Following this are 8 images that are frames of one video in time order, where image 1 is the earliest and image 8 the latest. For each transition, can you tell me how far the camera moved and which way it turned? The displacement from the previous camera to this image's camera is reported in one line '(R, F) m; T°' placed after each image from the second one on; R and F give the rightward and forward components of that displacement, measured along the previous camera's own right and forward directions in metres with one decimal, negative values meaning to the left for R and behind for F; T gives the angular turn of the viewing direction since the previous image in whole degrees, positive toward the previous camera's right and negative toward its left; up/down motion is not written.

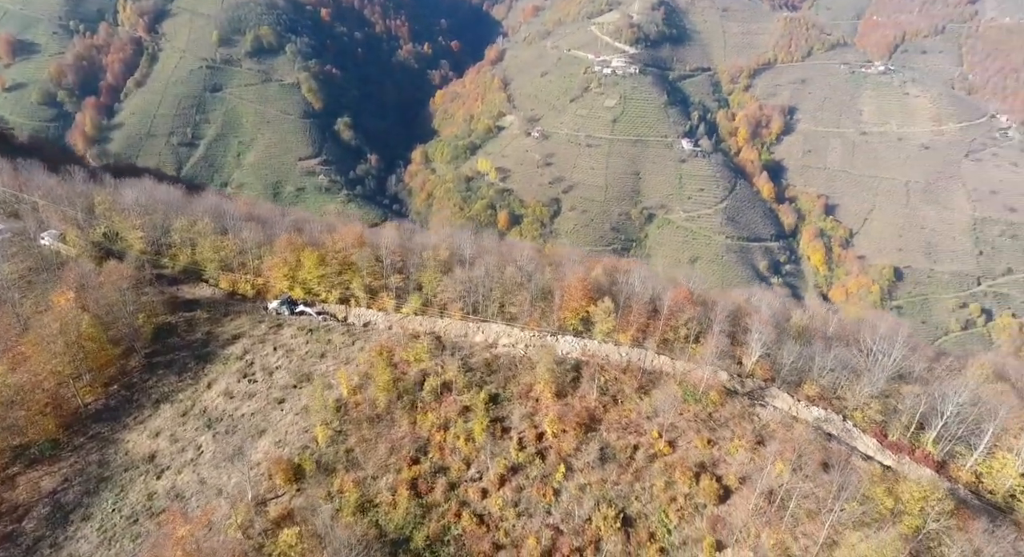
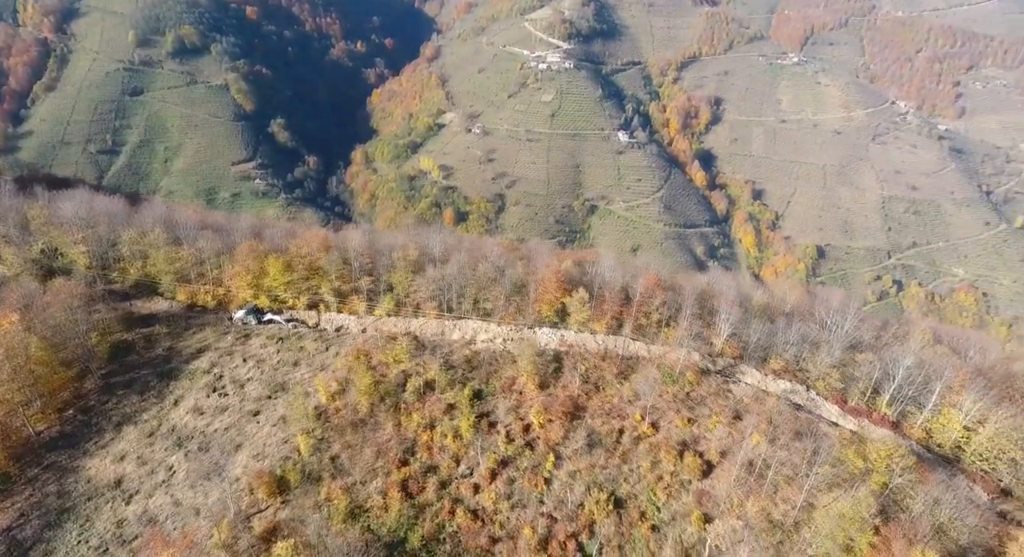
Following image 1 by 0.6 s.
(-2.9, -0.5) m; +6°
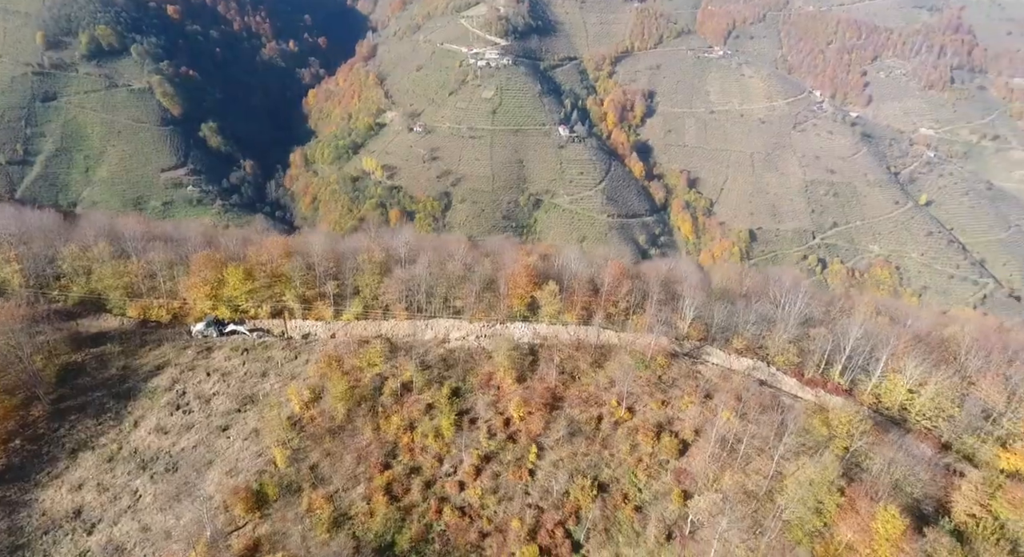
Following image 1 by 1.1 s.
(-2.2, -0.3) m; +5°
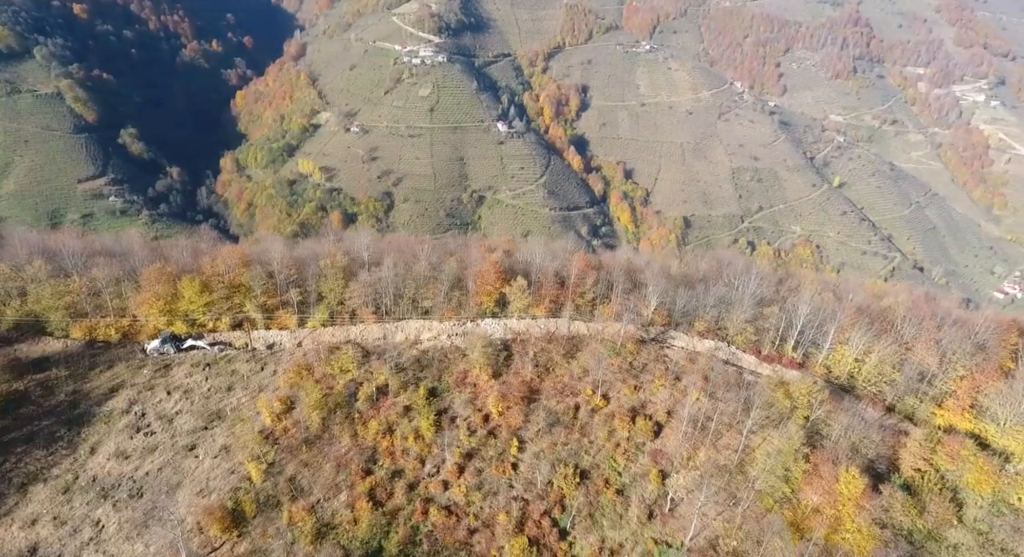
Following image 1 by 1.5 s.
(-2.2, -0.3) m; +5°
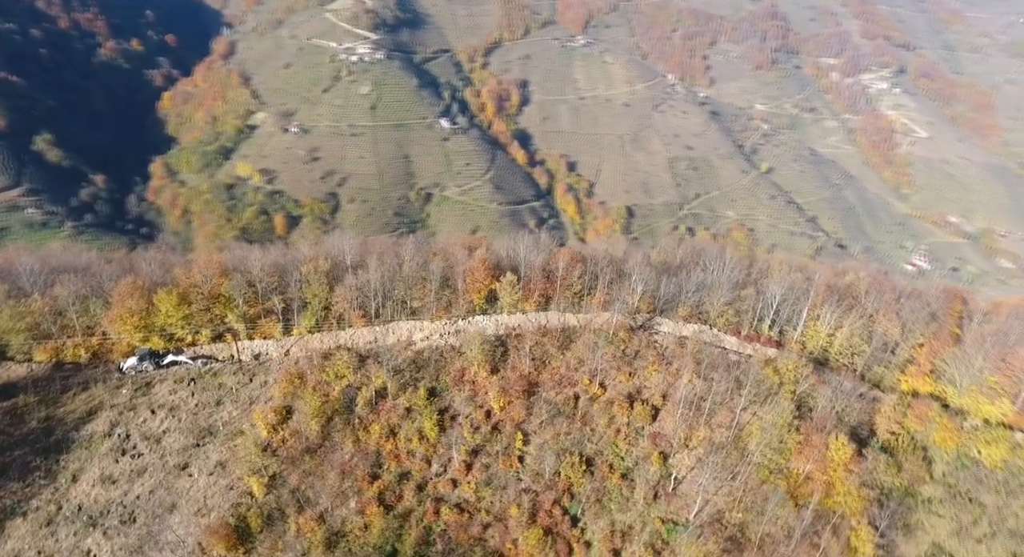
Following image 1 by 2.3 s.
(-4.0, -0.3) m; +6°
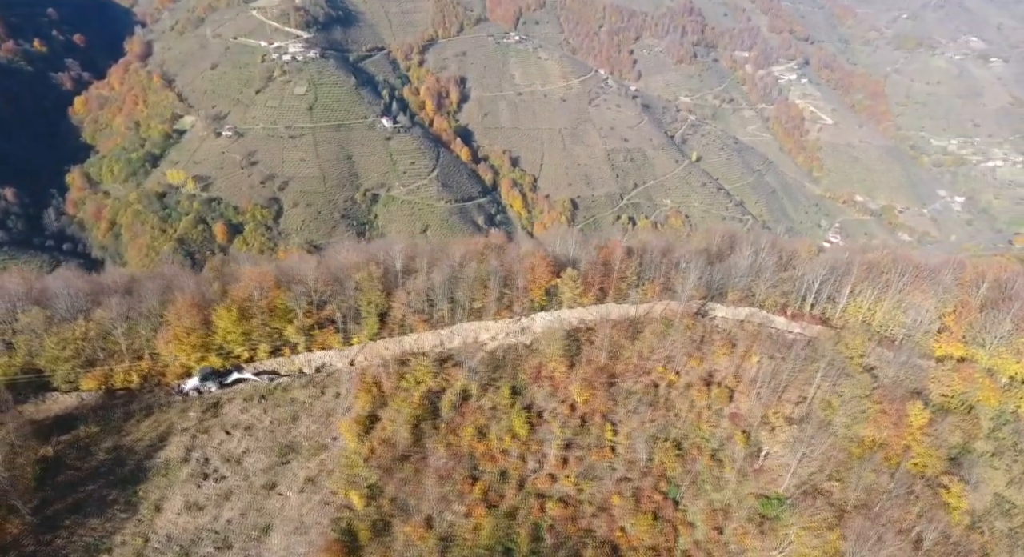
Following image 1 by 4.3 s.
(-11.2, -0.1) m; +8°
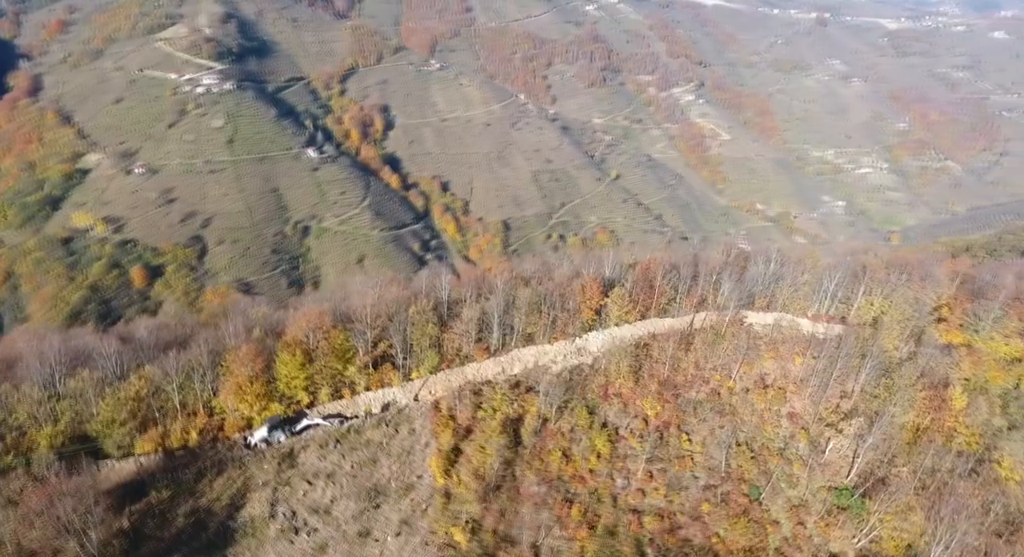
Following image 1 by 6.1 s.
(-11.8, +0.3) m; +9°
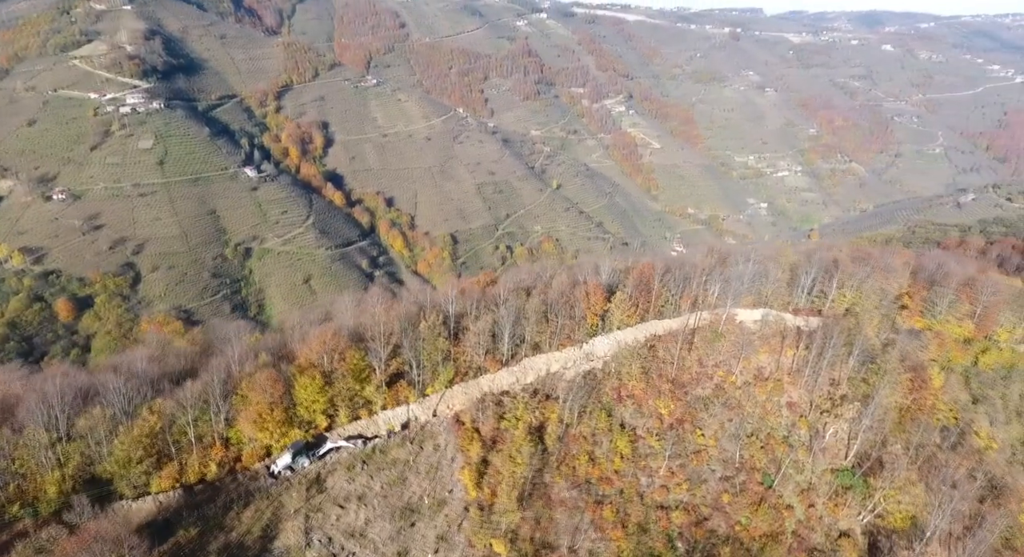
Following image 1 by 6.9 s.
(-6.0, -0.3) m; +6°
